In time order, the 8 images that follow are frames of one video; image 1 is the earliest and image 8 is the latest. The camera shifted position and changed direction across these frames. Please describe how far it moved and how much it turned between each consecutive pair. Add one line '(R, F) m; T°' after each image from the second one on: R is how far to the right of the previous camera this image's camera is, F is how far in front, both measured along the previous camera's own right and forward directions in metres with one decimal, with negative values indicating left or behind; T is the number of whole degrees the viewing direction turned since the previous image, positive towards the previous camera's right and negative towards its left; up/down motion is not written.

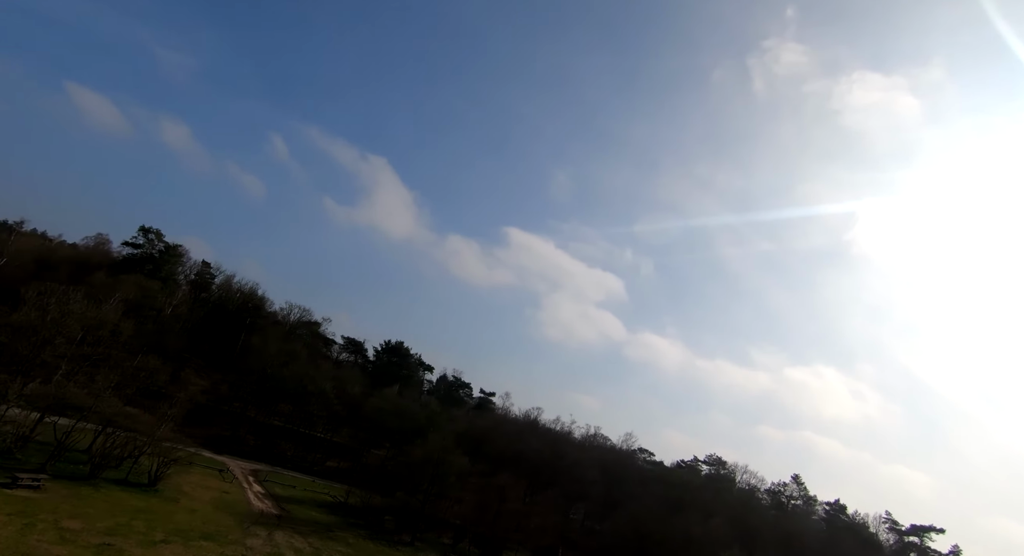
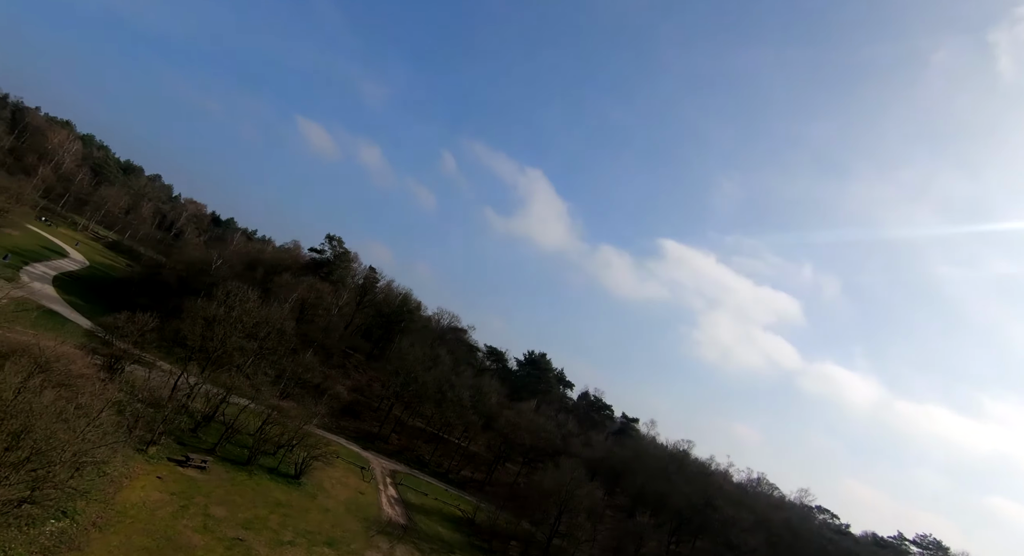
(+0.3, +2.8) m; -15°
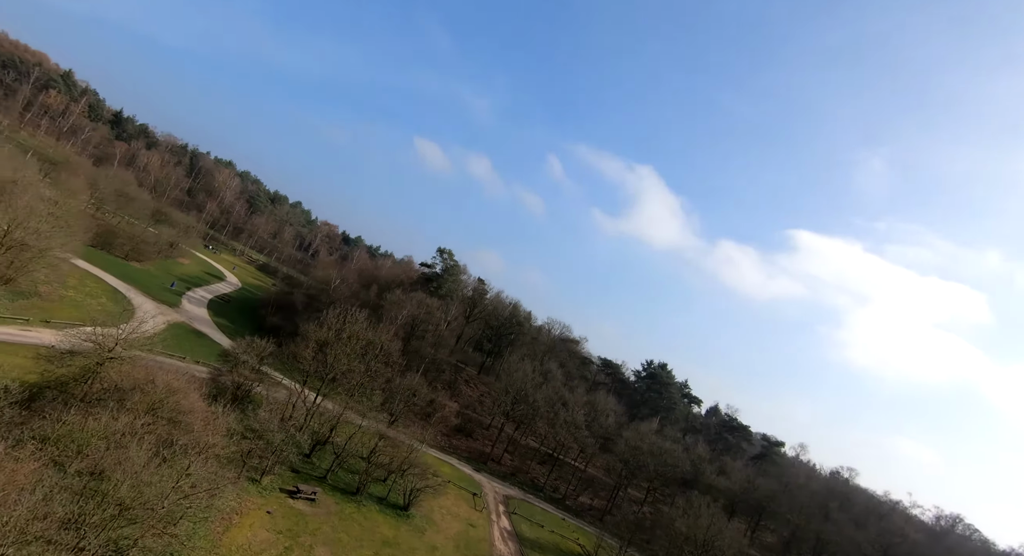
(+0.1, +3.2) m; -11°
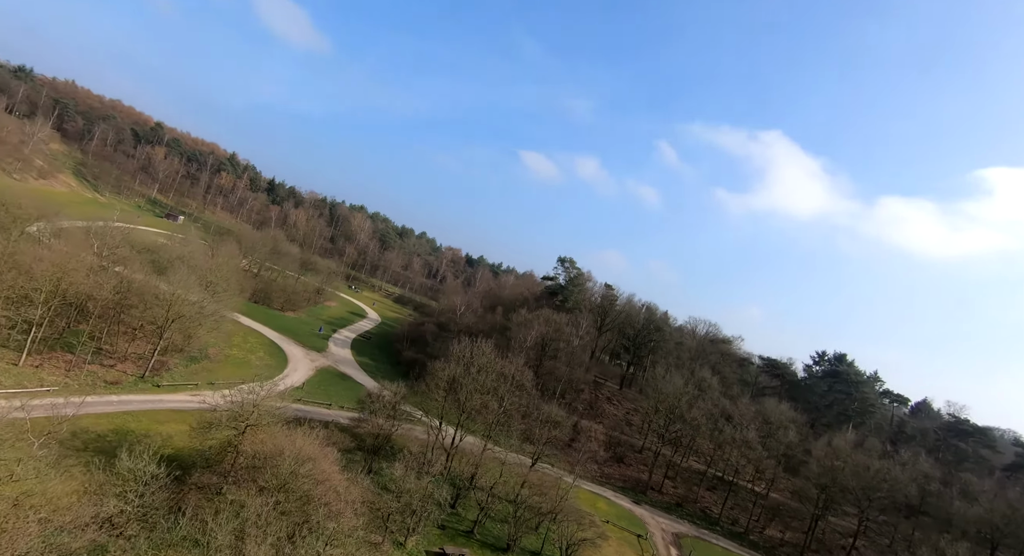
(-0.3, +4.2) m; -12°
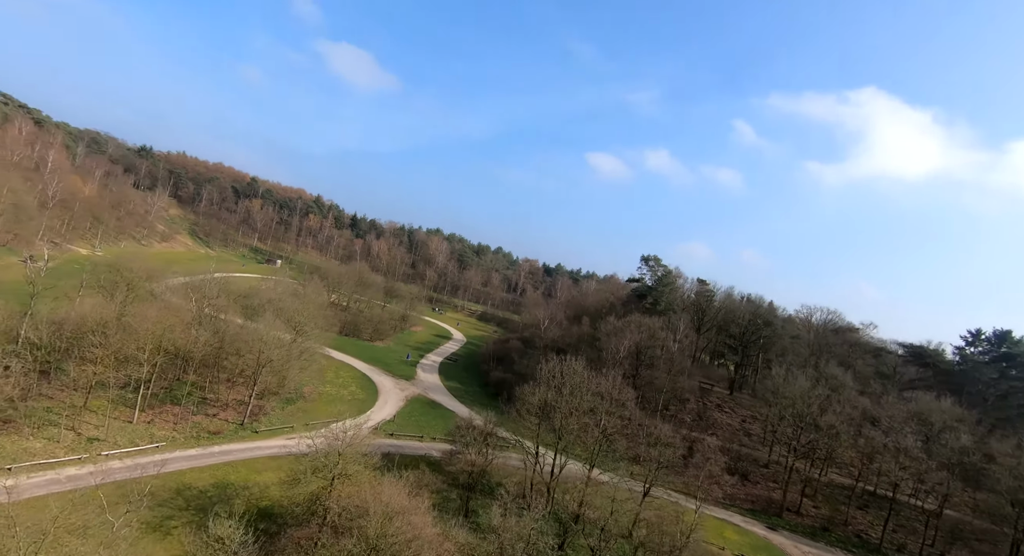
(-0.3, +3.5) m; -8°
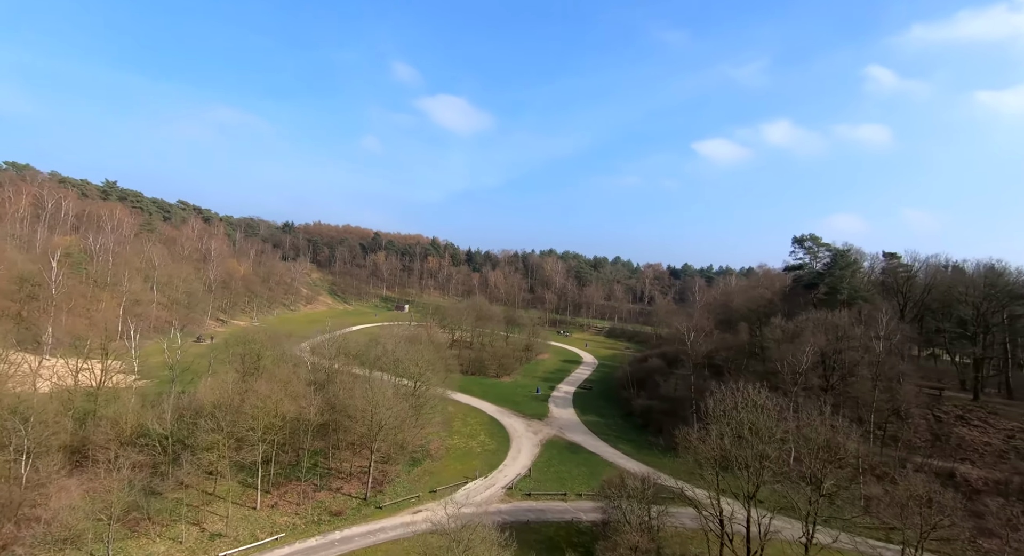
(-0.7, +8.5) m; -11°
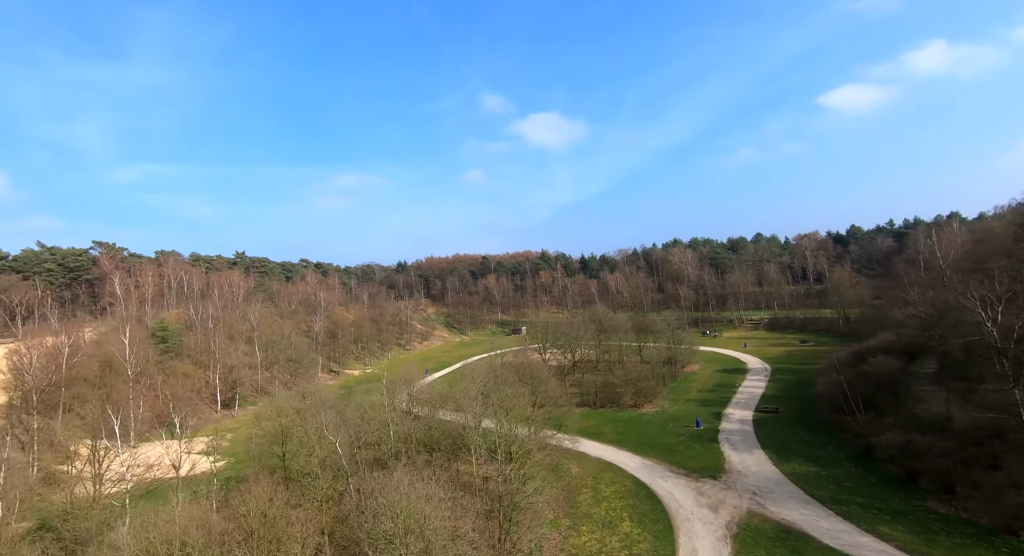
(0.0, +22.3) m; -12°
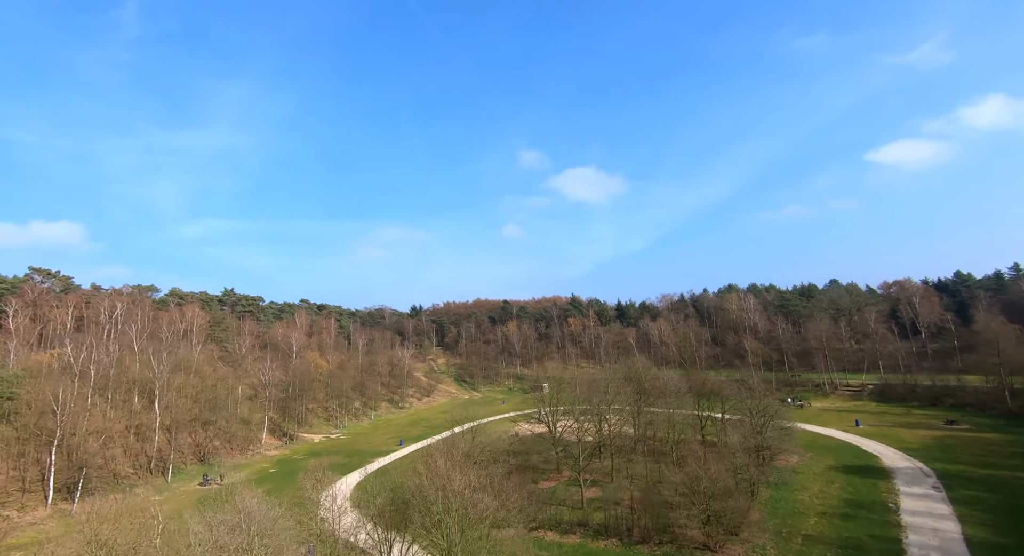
(+4.3, +31.0) m; -4°
